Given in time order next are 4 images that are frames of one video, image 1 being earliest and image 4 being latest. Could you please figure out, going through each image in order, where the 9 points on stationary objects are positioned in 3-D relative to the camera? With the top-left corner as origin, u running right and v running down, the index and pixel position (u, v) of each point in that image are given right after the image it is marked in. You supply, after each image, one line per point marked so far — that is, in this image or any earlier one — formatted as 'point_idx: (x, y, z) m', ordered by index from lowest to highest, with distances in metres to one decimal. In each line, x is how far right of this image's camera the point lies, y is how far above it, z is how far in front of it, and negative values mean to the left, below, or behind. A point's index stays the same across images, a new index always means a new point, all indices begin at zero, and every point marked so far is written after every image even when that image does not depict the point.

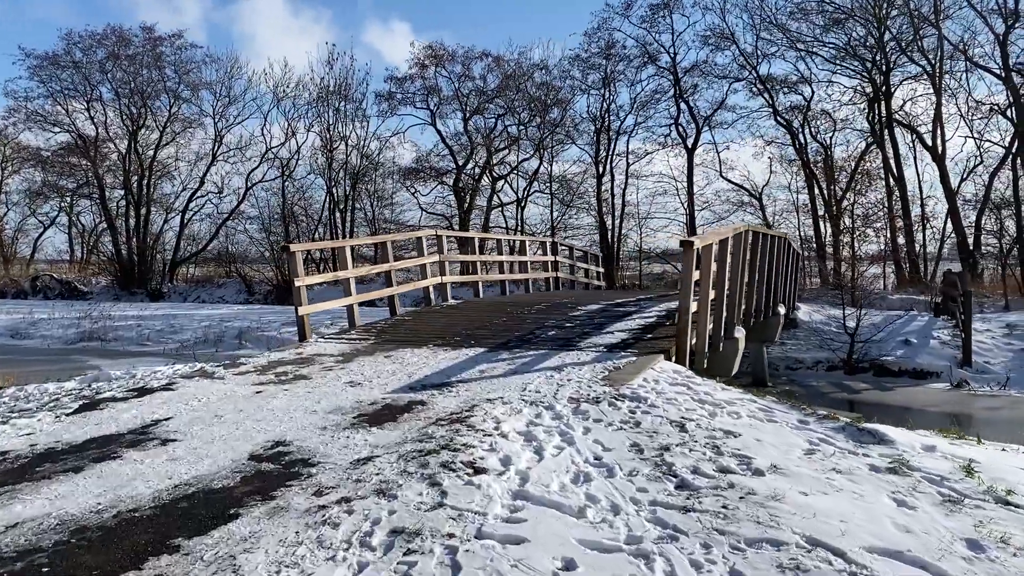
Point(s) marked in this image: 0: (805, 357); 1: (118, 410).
0: (+4.4, -1.0, +13.0) m
1: (-2.3, -0.7, +5.0) m
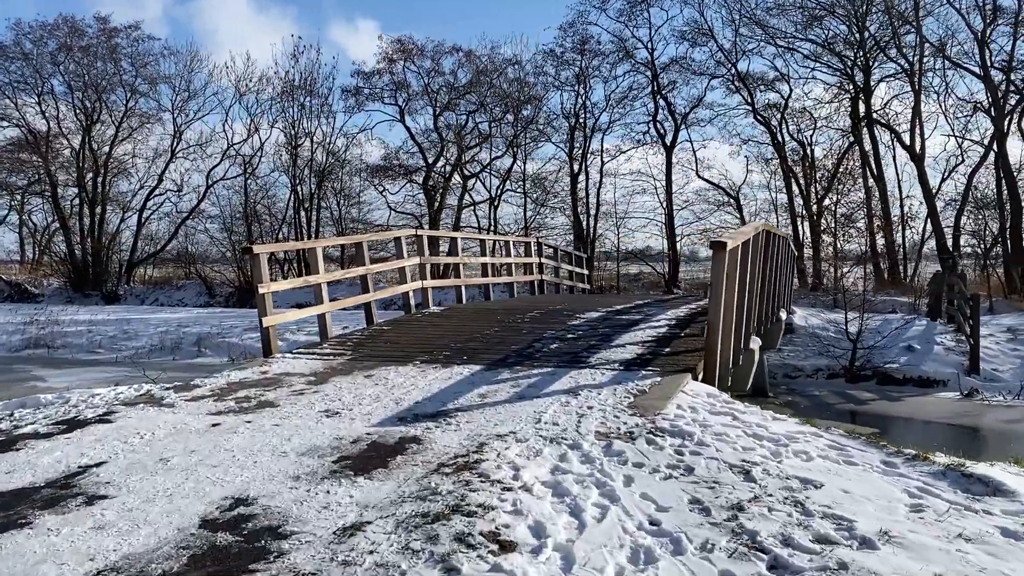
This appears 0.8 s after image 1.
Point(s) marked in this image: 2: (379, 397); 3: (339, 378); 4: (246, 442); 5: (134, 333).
0: (+4.2, -1.1, +12.3) m
1: (-2.2, -0.8, +4.1) m
2: (-0.8, -0.6, +4.9) m
3: (-1.1, -0.6, +5.5) m
4: (-1.3, -0.7, +4.1) m
5: (-7.8, -0.9, +17.9) m
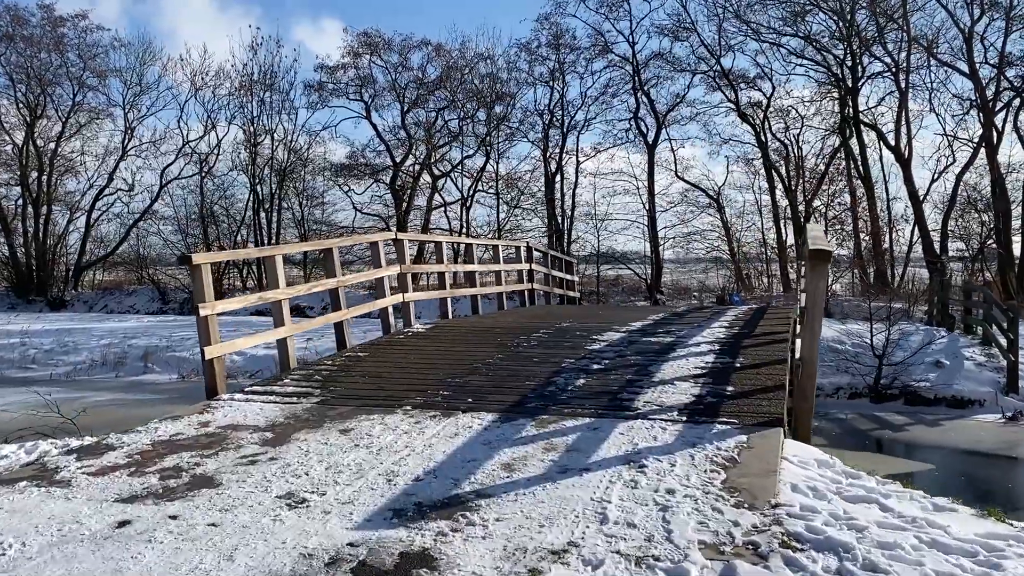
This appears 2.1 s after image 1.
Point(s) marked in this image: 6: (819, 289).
0: (+4.0, -1.2, +11.1) m
1: (-2.0, -0.9, +2.6) m
2: (-0.6, -0.7, +3.5) m
3: (-1.0, -0.7, +4.1) m
4: (-1.1, -0.8, +2.7) m
5: (-8.2, -1.1, +16.1) m
6: (+1.4, 0.0, +4.0) m
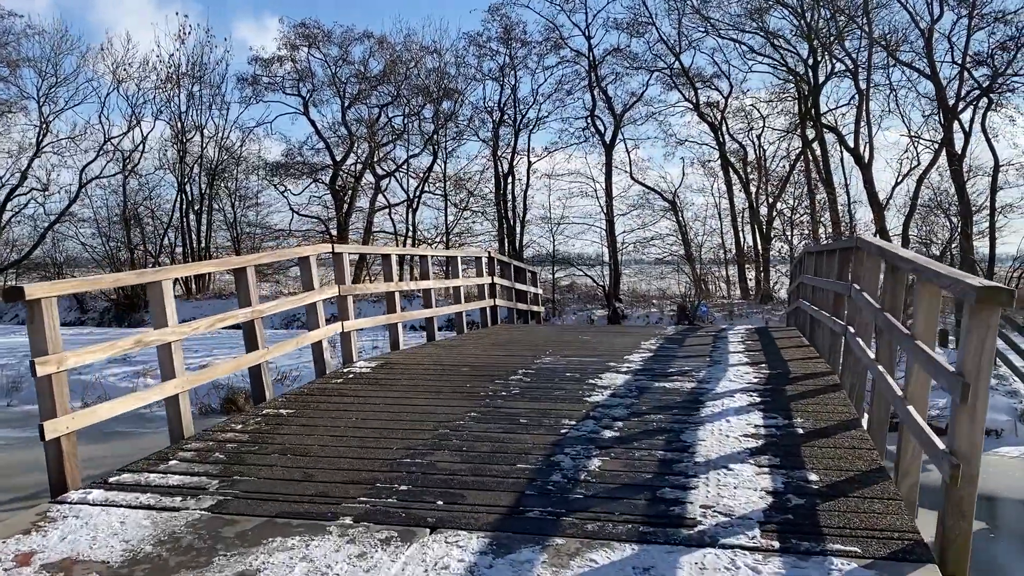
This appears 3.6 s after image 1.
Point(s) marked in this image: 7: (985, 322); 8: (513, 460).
0: (+3.5, -1.4, +9.8) m
1: (-1.9, -1.1, +0.9) m
2: (-0.6, -0.9, +2.0) m
3: (-1.0, -0.9, +2.5) m
4: (-1.0, -1.0, +1.1) m
5: (-9.0, -1.3, +14.1) m
6: (+1.4, -0.2, +2.6) m
7: (+1.4, -0.1, +2.6) m
8: (0.0, -0.7, +3.7) m
